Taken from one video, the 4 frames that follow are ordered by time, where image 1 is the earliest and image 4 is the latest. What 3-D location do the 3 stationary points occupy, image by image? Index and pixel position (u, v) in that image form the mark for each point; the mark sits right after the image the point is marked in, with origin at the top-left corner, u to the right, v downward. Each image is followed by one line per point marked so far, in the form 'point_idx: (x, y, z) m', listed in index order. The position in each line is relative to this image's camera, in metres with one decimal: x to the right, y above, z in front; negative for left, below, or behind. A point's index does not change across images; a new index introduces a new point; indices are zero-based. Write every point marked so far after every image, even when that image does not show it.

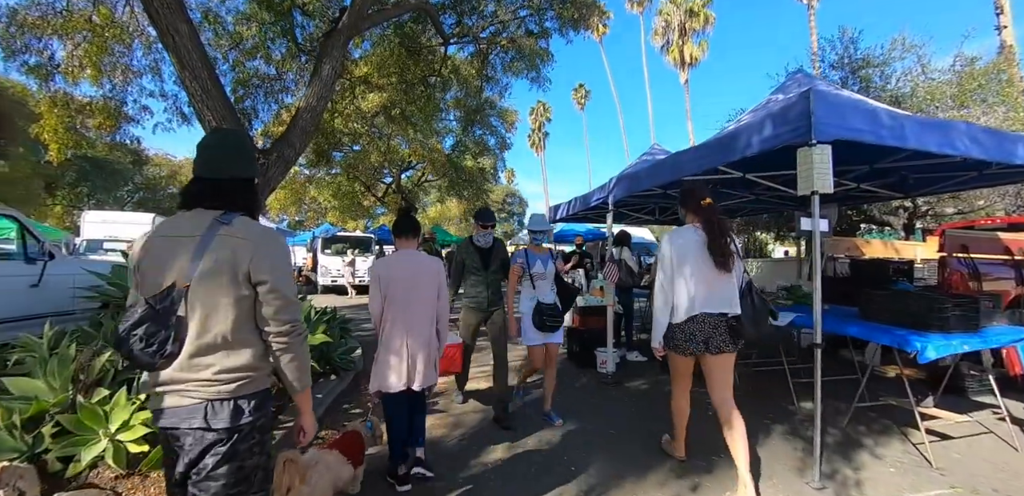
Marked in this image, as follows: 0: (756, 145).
0: (+2.2, +0.9, +3.9) m
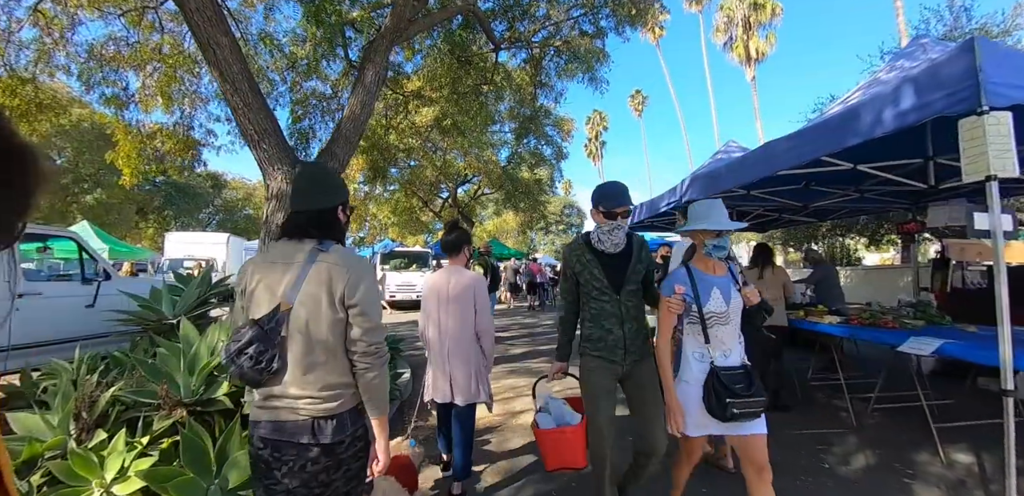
0: (+2.6, +0.9, +3.0) m
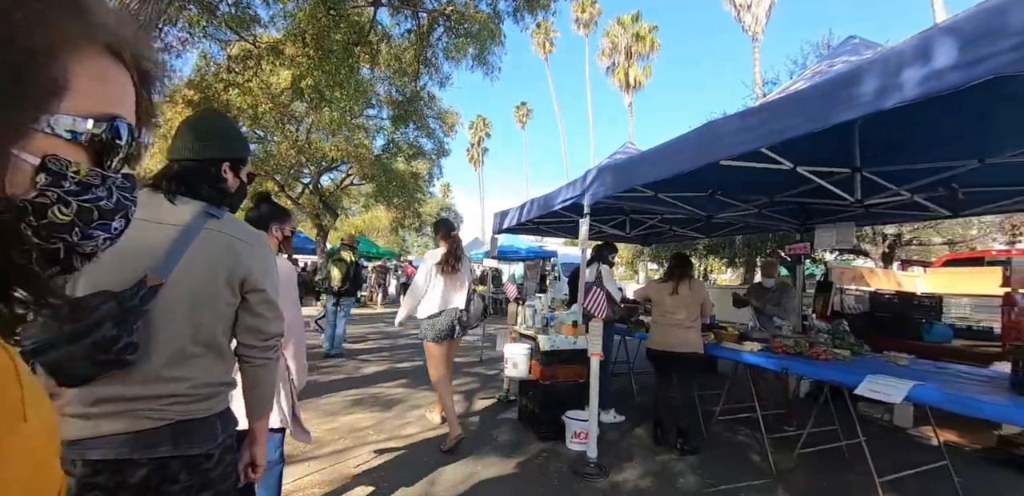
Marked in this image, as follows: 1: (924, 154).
0: (+2.0, +0.8, +2.1) m
1: (+3.4, +0.8, +3.6) m
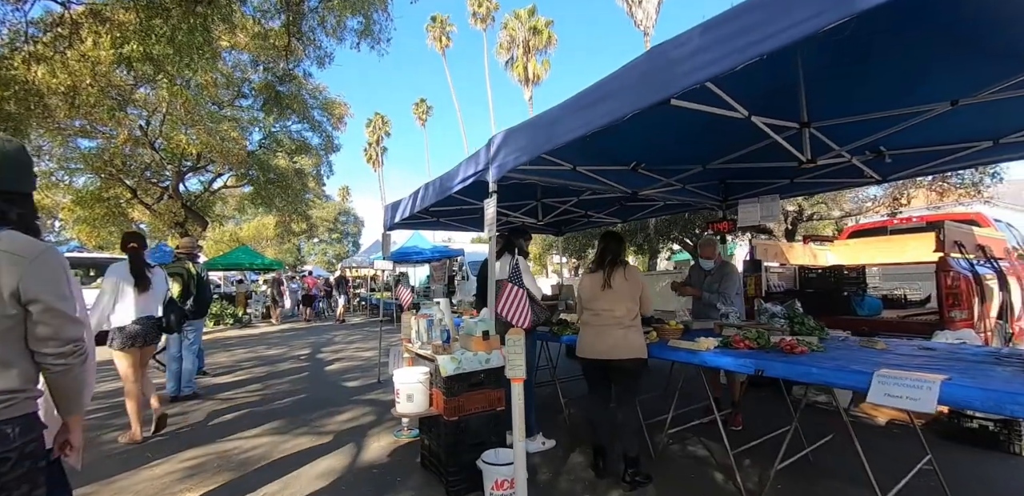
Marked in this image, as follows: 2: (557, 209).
0: (+1.5, +1.0, +1.4) m
1: (+2.6, +1.1, +3.1) m
2: (+0.7, +0.6, +6.5) m
